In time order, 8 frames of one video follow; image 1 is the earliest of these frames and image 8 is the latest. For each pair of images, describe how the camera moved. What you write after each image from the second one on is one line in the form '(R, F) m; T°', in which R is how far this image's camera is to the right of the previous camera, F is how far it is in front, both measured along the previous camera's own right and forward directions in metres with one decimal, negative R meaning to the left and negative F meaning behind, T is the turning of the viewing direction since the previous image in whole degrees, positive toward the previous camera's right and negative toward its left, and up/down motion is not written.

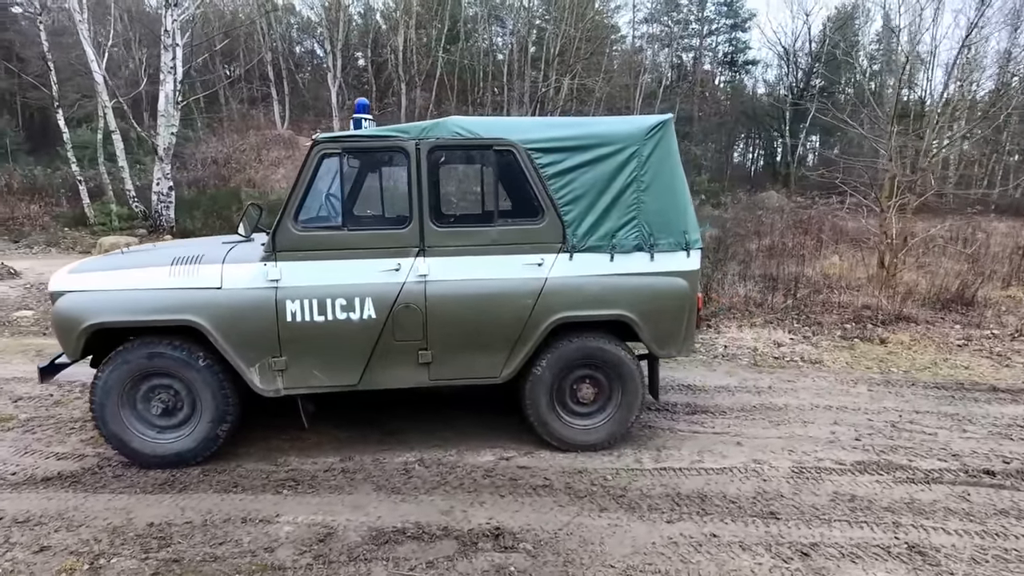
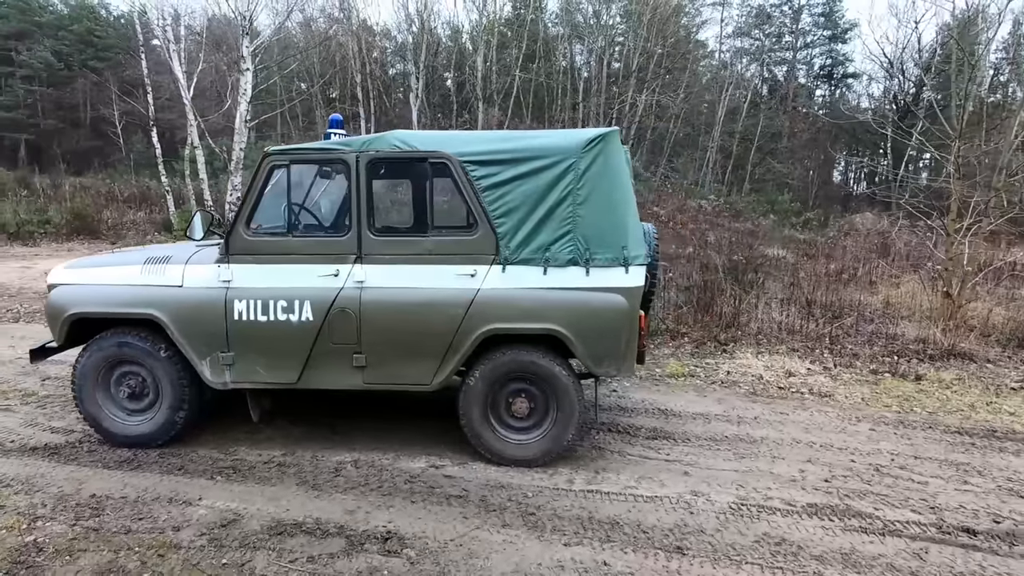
(+1.0, +0.1) m; -8°
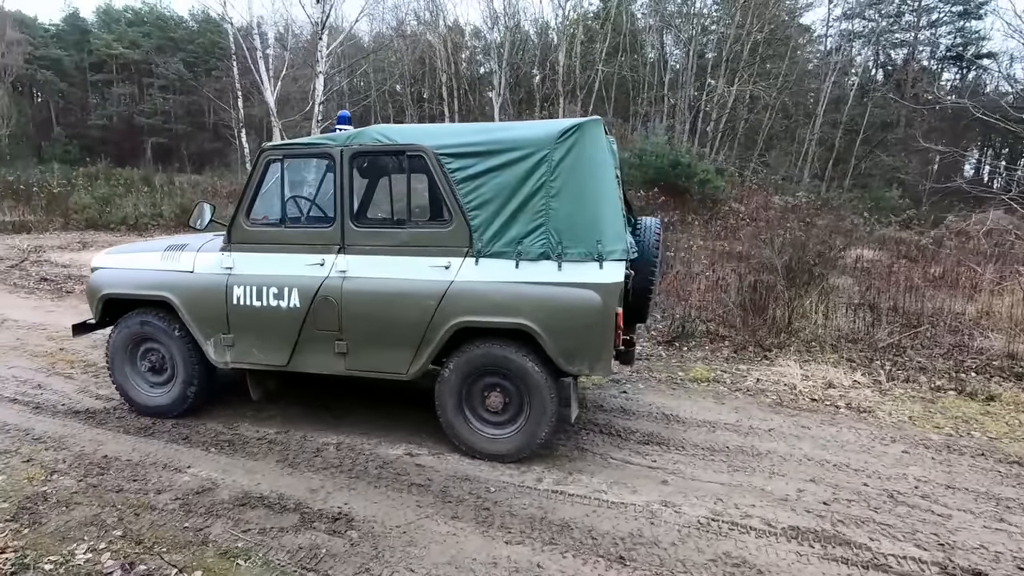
(+0.8, +0.1) m; -9°
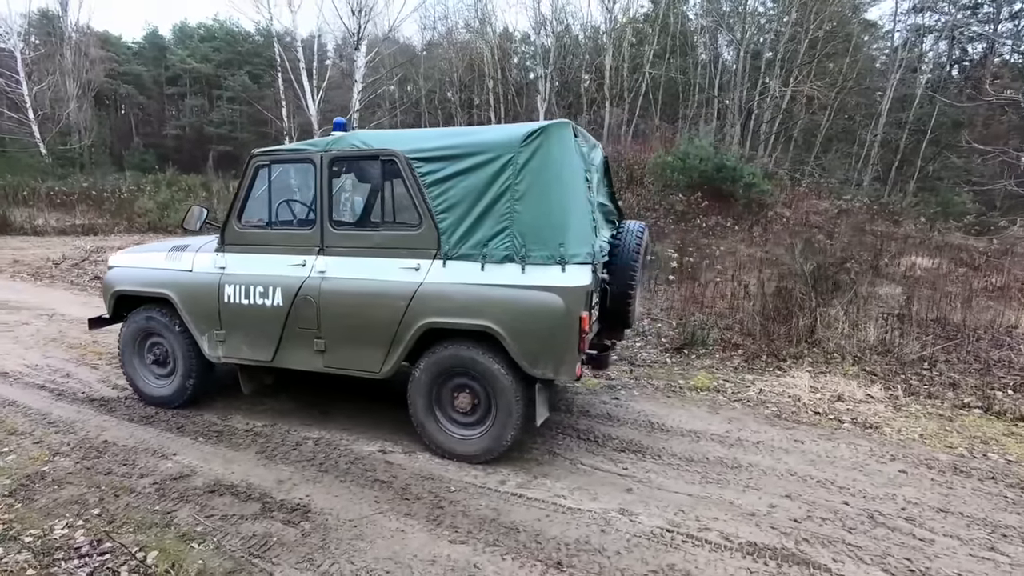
(+0.6, 0.0) m; -5°
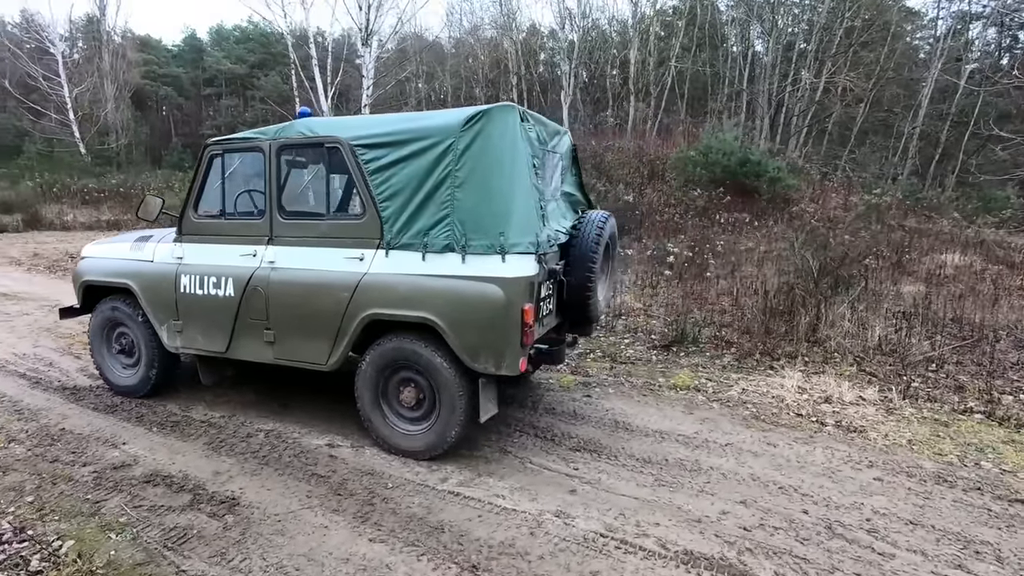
(+0.6, +0.2) m; -3°
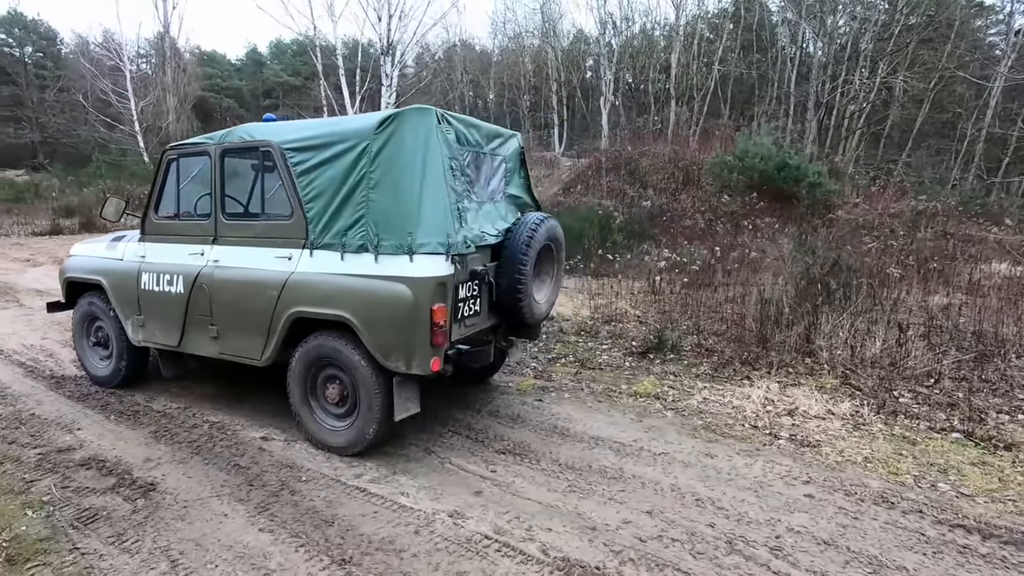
(+0.9, 0.0) m; -5°
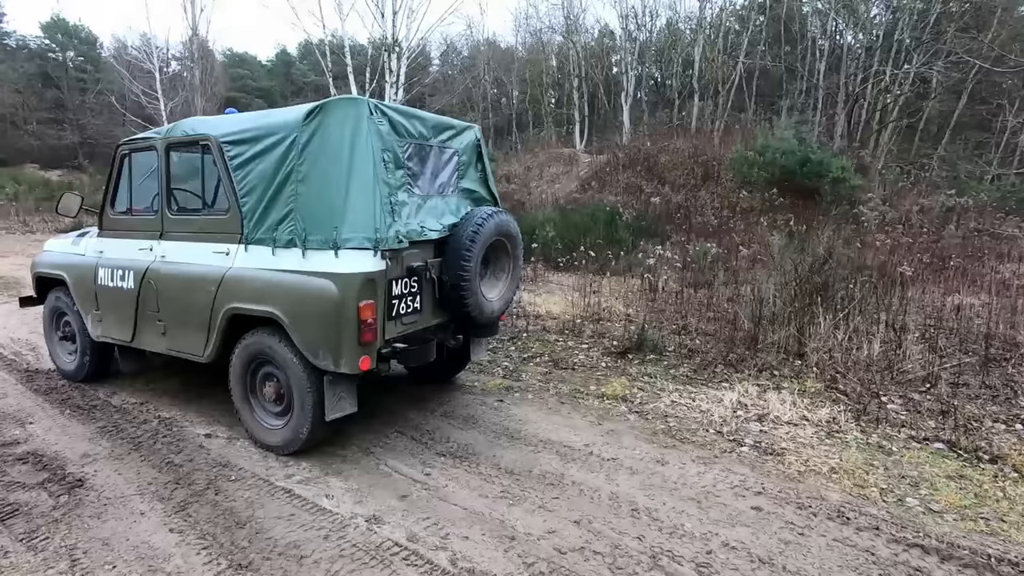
(+0.6, +0.2) m; -3°
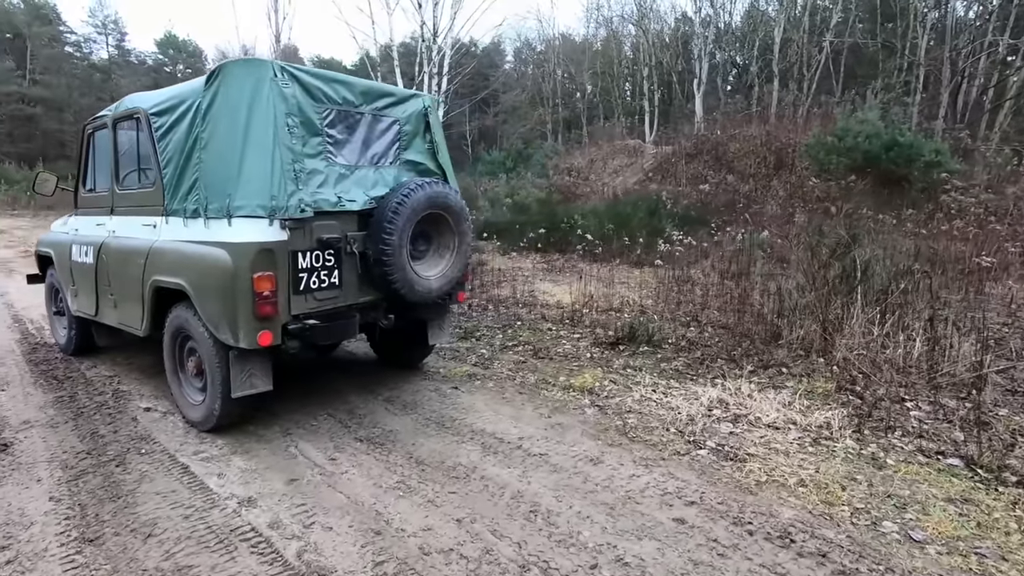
(+1.0, +0.4) m; -8°
